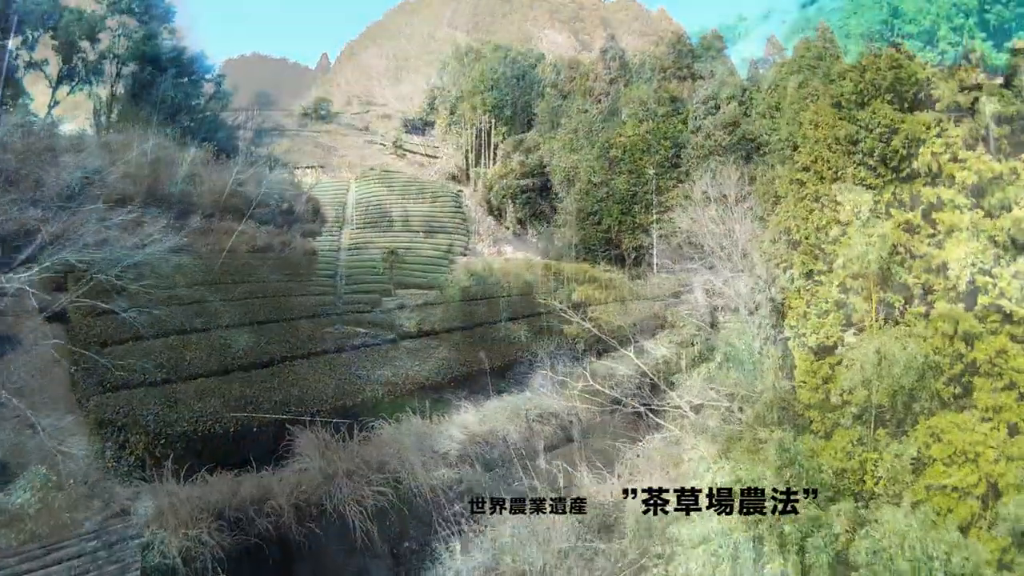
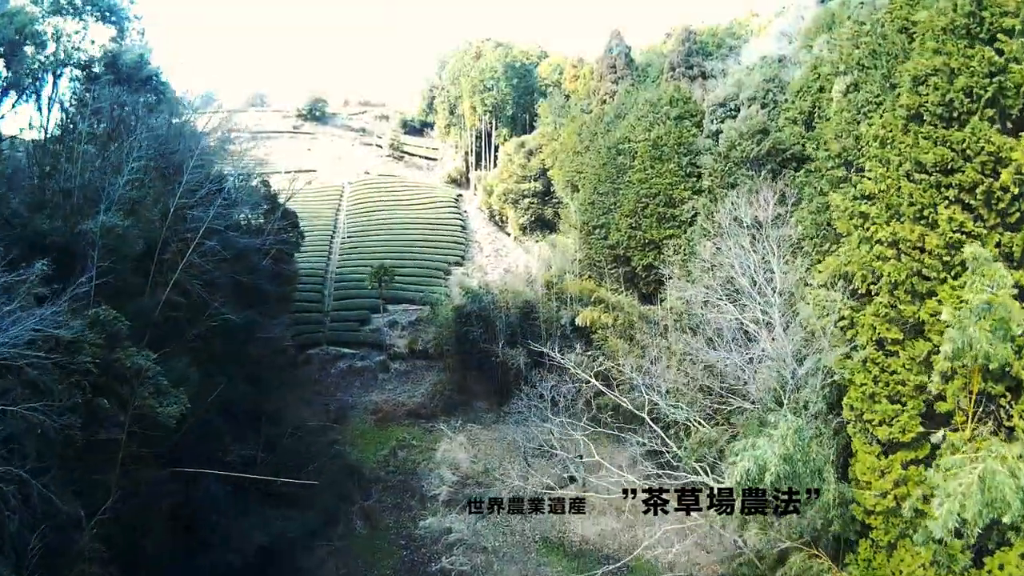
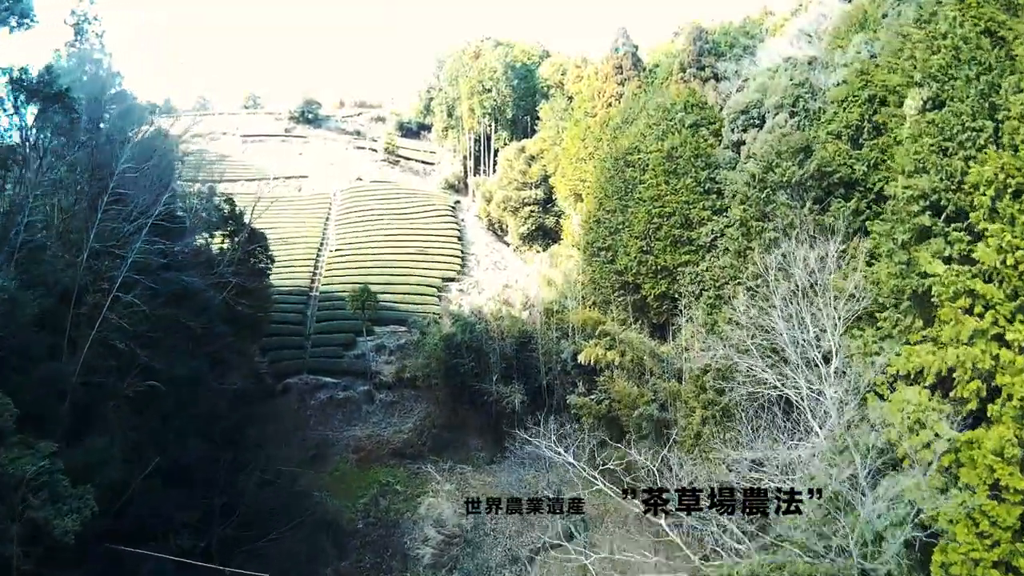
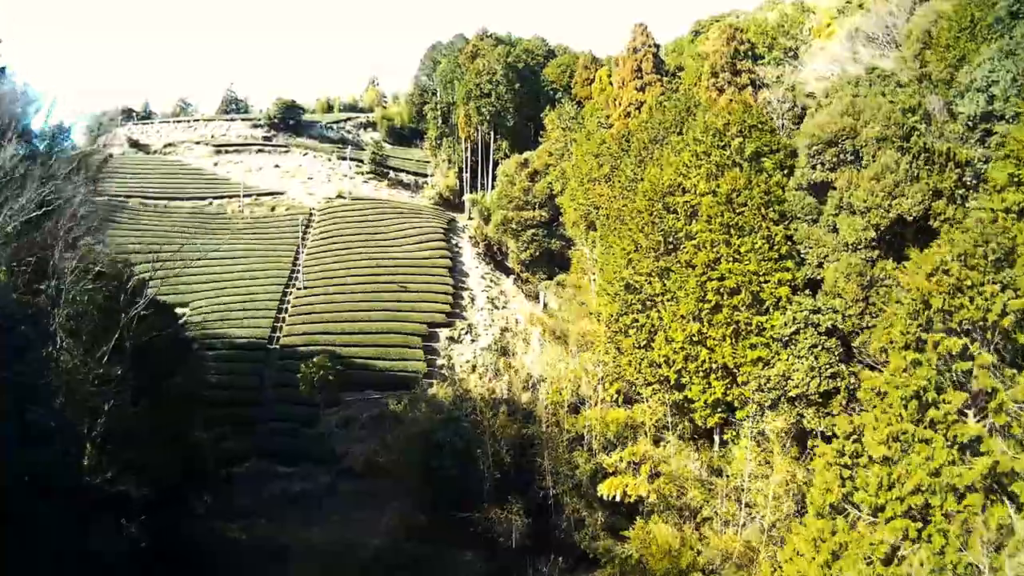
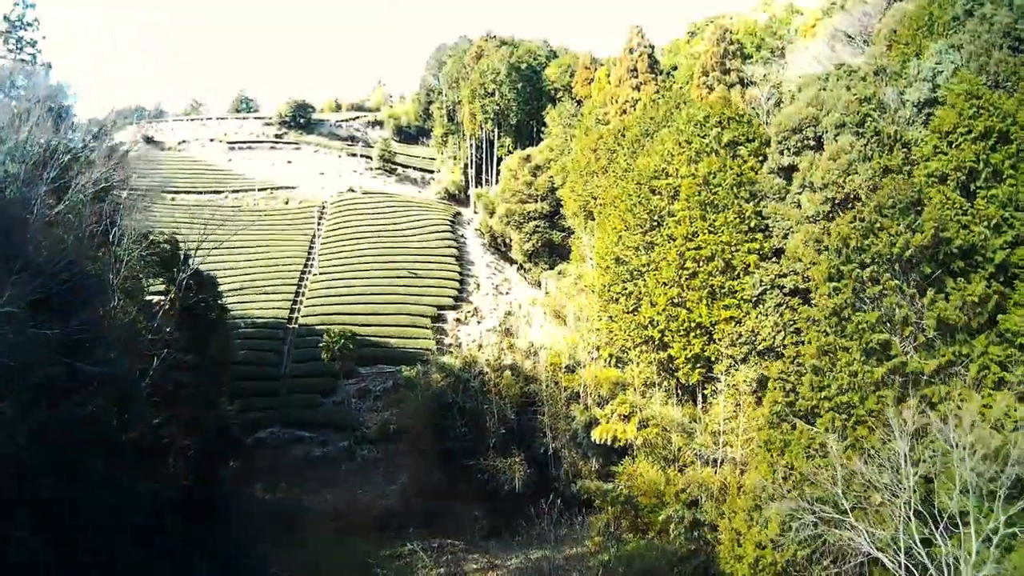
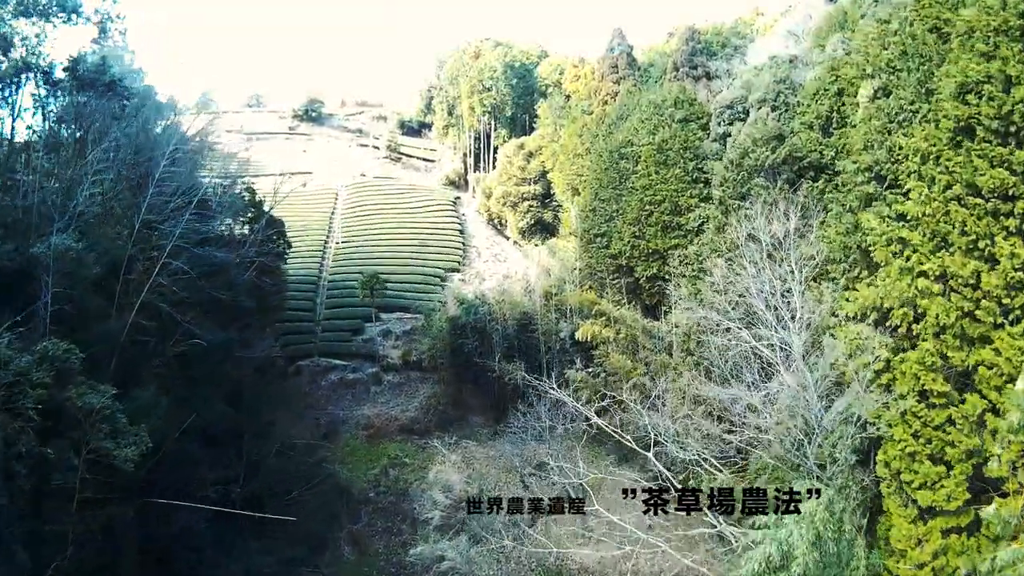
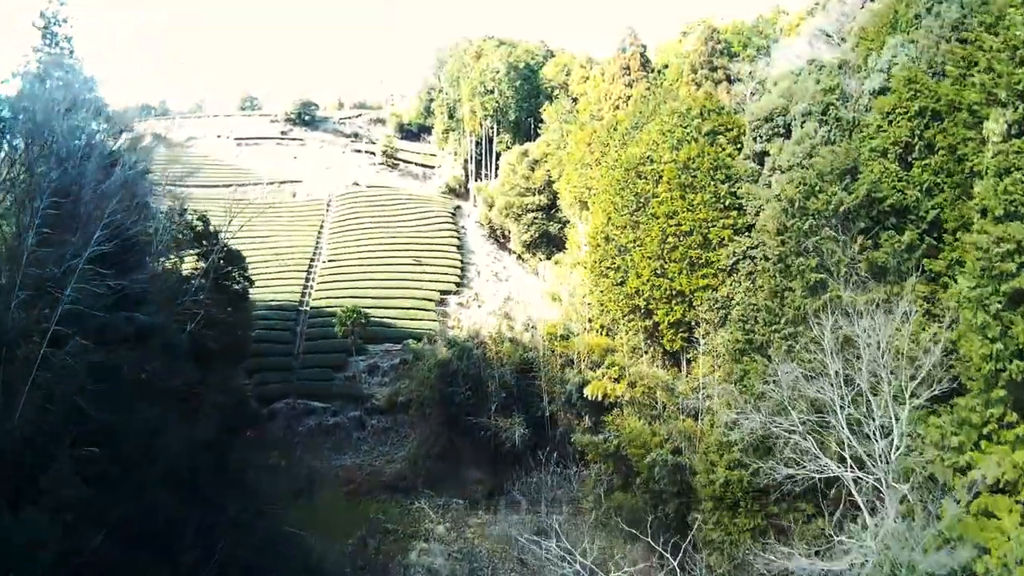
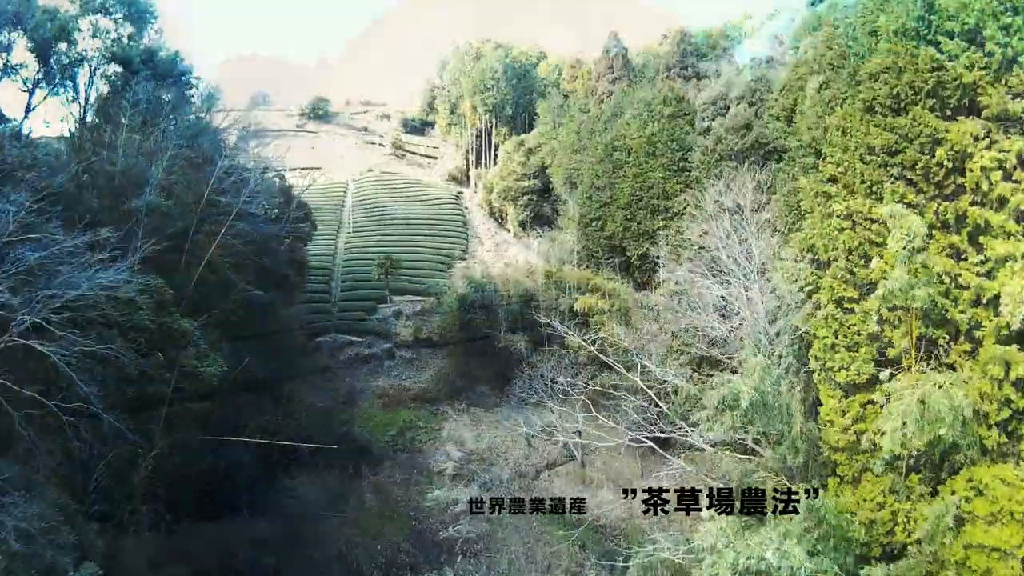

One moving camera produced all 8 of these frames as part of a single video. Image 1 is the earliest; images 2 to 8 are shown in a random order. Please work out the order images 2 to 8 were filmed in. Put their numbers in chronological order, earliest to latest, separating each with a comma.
8, 2, 6, 3, 7, 5, 4
